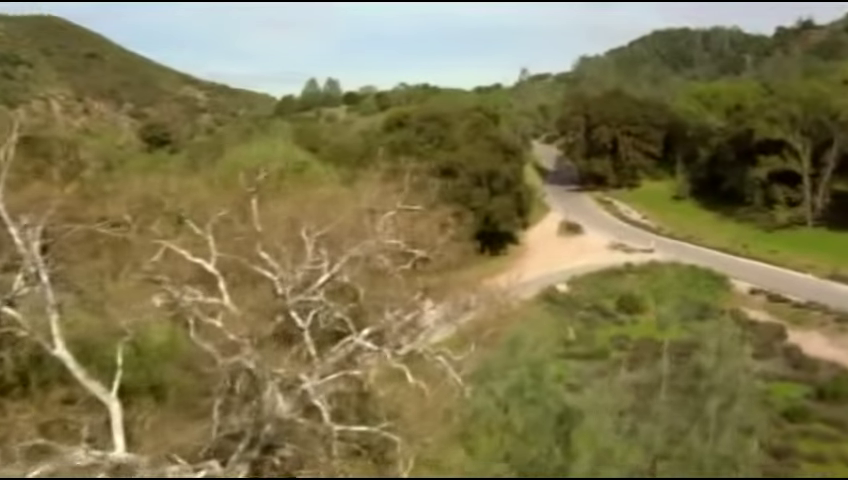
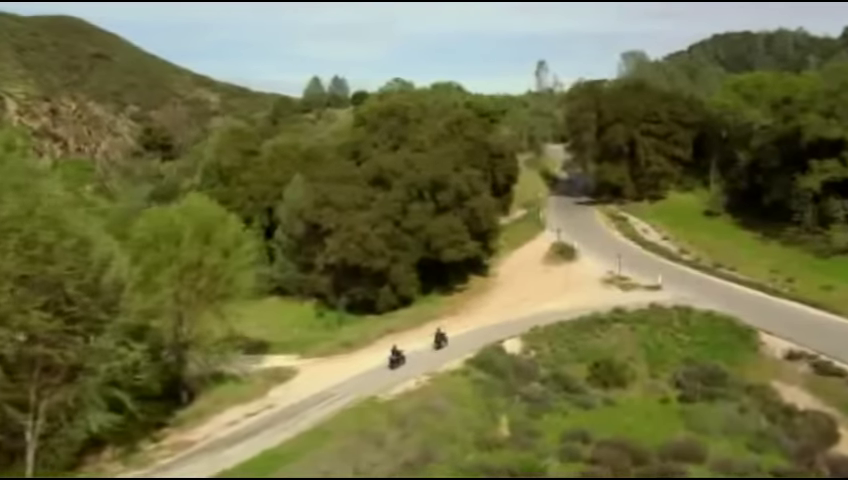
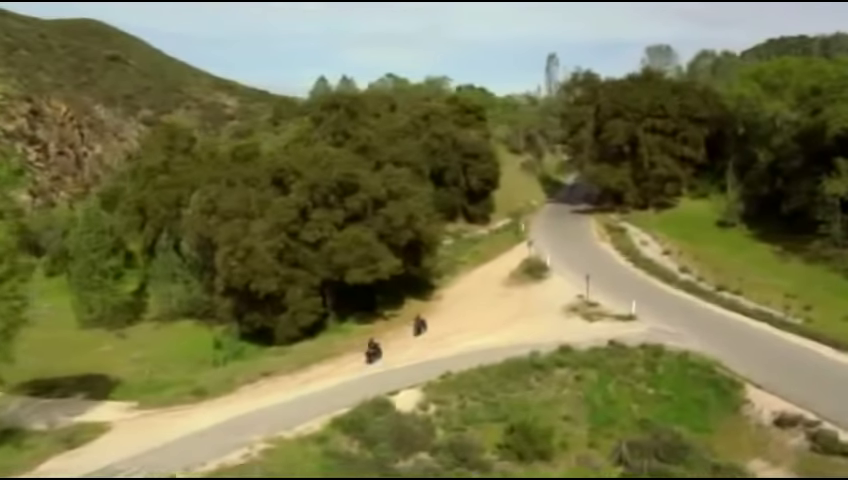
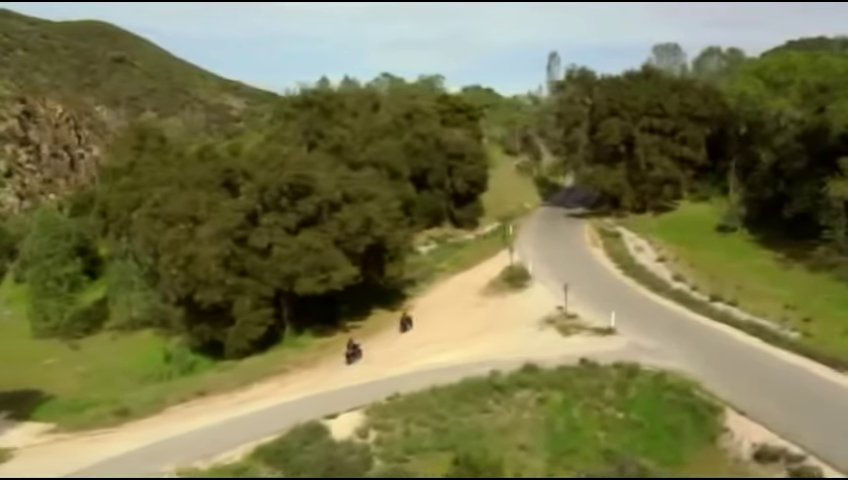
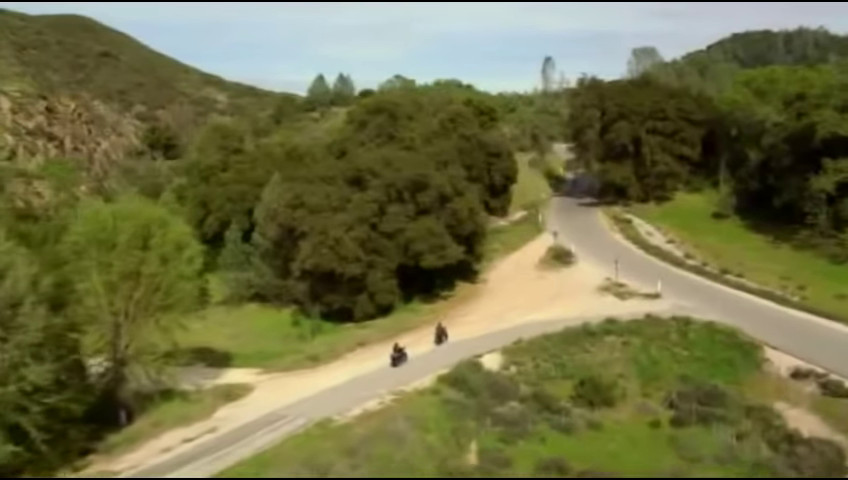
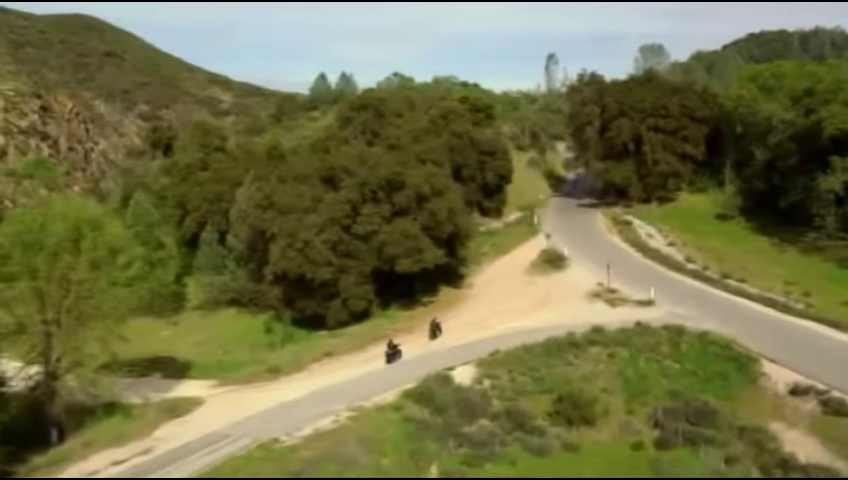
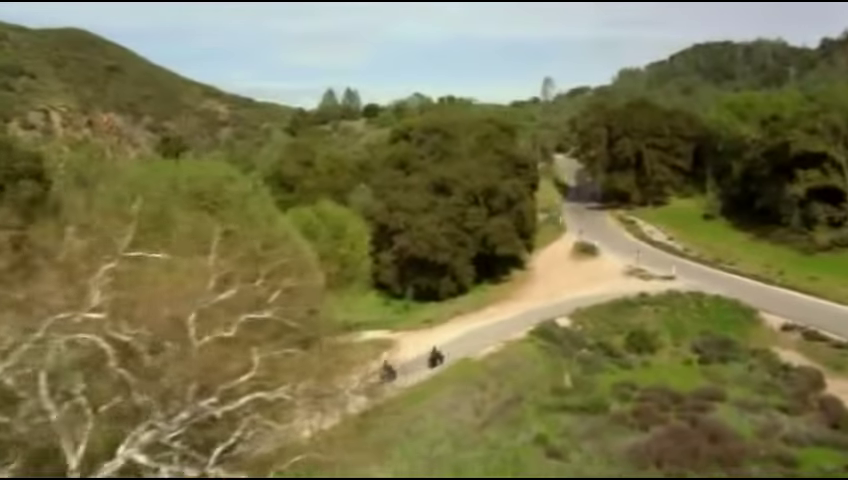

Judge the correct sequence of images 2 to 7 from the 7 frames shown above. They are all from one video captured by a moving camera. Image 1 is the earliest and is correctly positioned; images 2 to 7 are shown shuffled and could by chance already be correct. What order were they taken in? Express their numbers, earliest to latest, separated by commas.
7, 2, 5, 6, 3, 4
